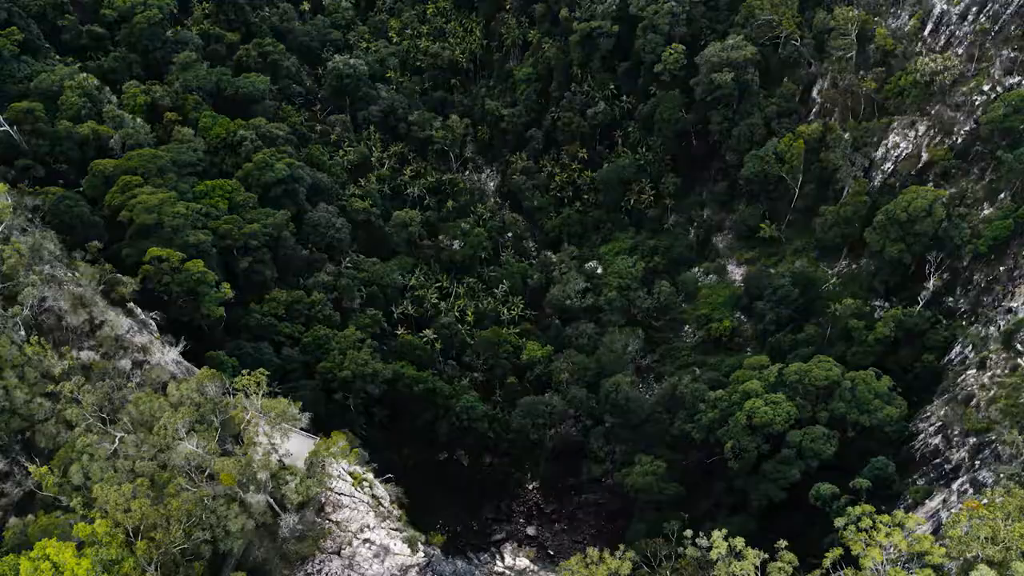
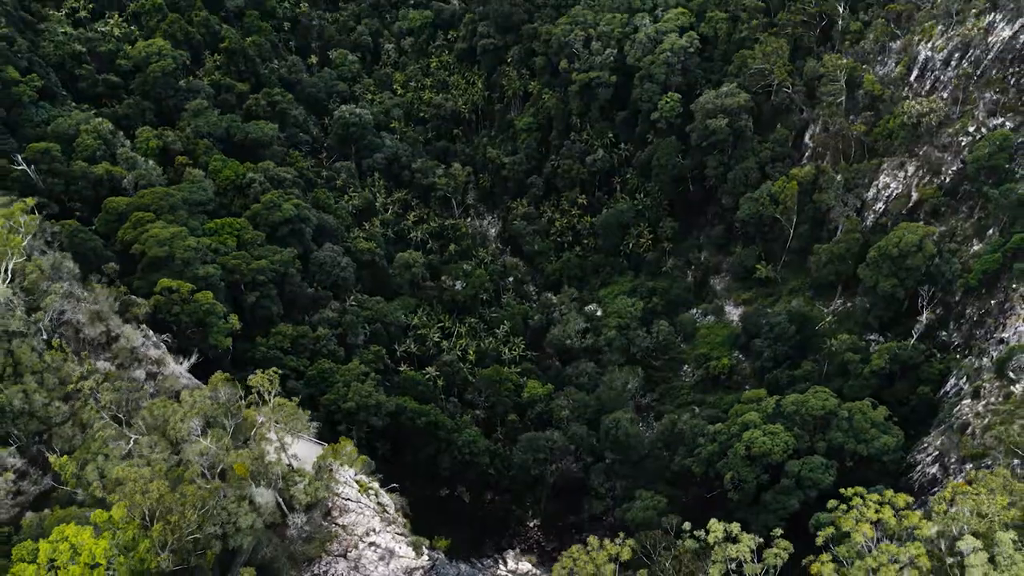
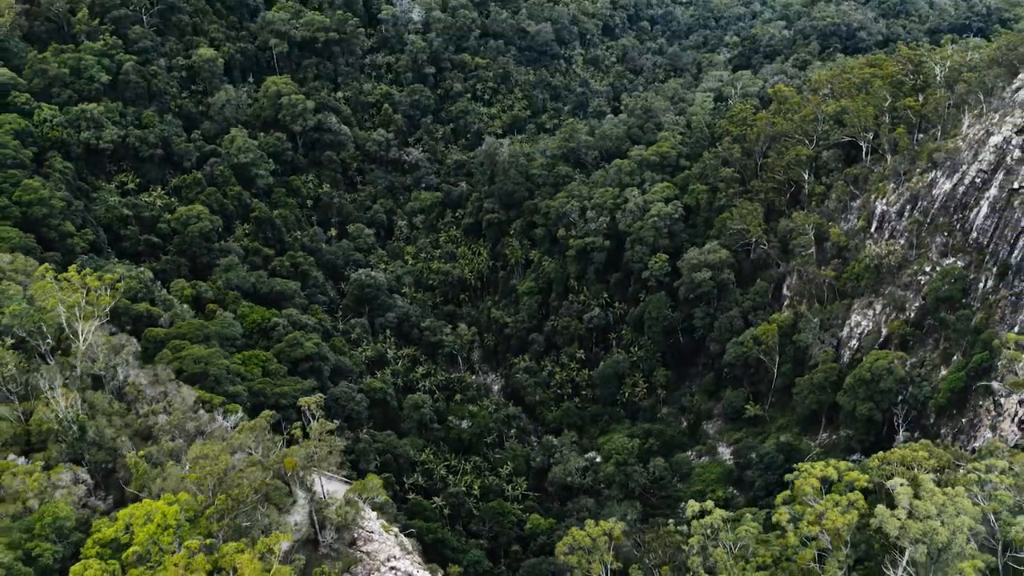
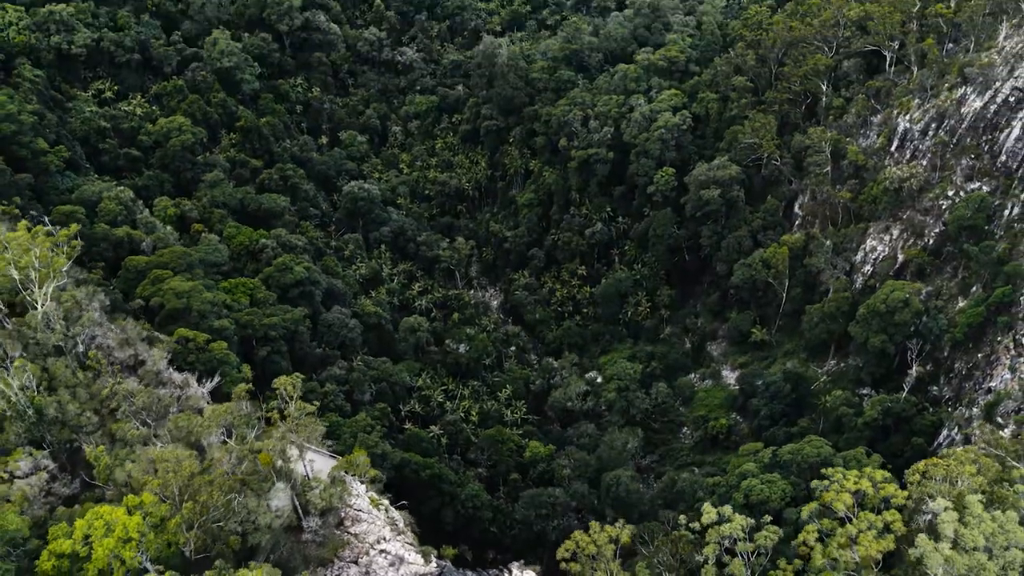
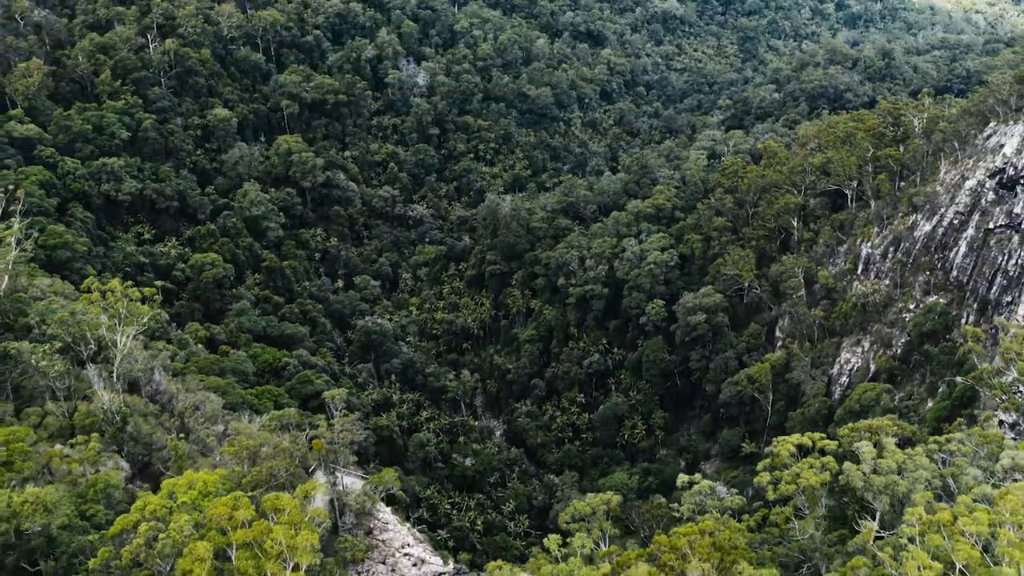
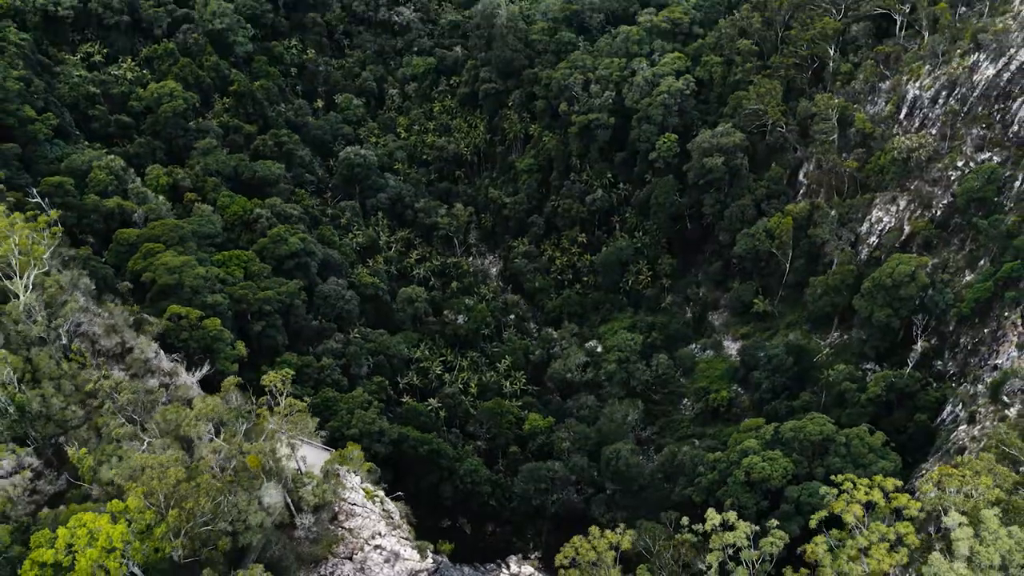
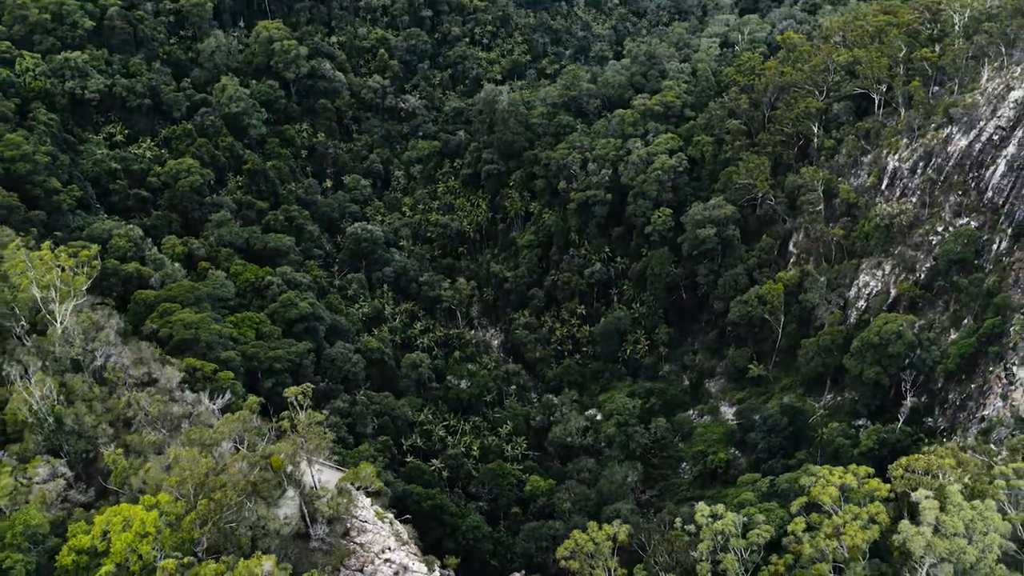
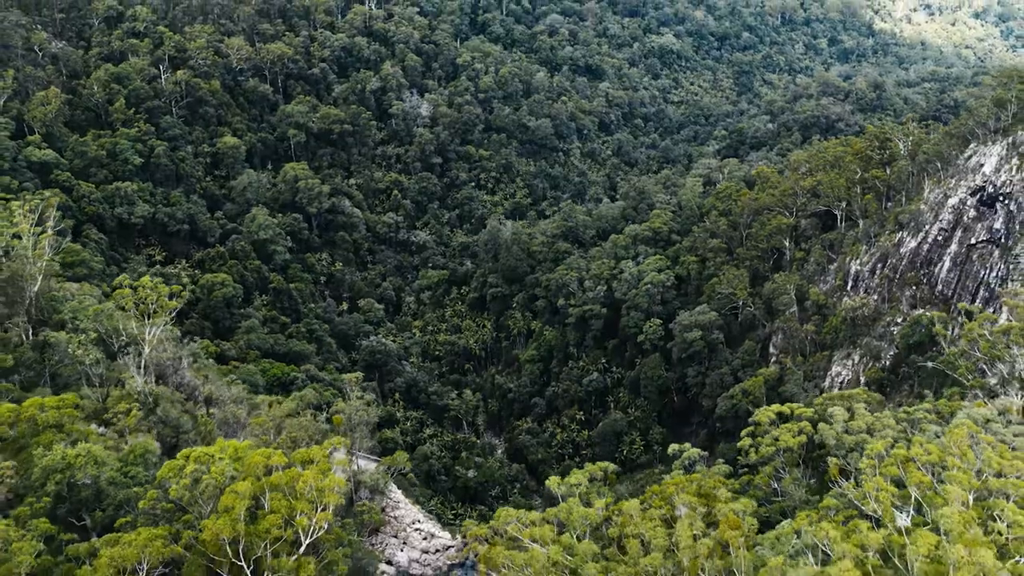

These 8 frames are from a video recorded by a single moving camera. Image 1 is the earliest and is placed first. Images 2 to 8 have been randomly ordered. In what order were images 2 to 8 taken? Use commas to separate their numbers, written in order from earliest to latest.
2, 6, 4, 7, 3, 5, 8
